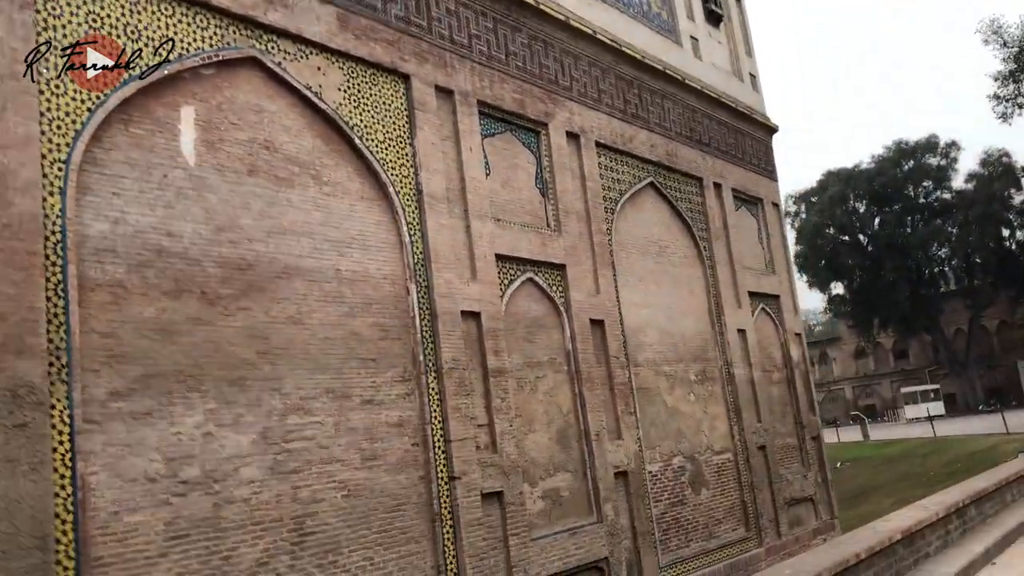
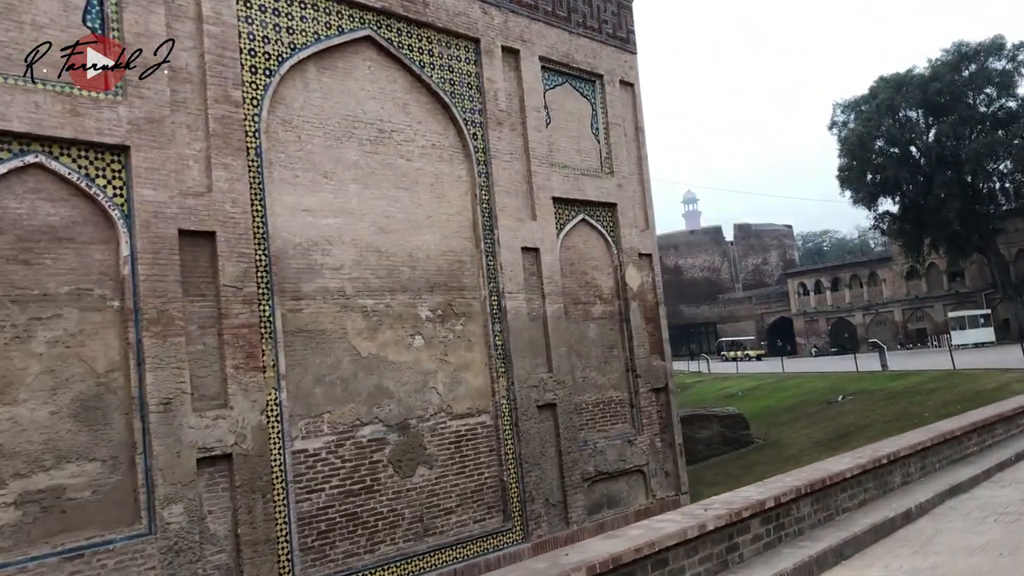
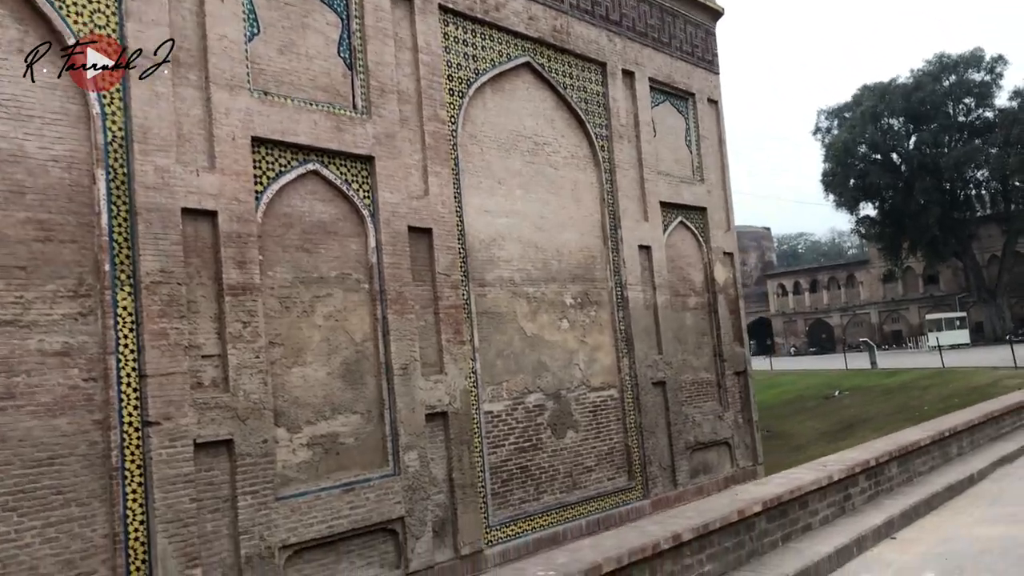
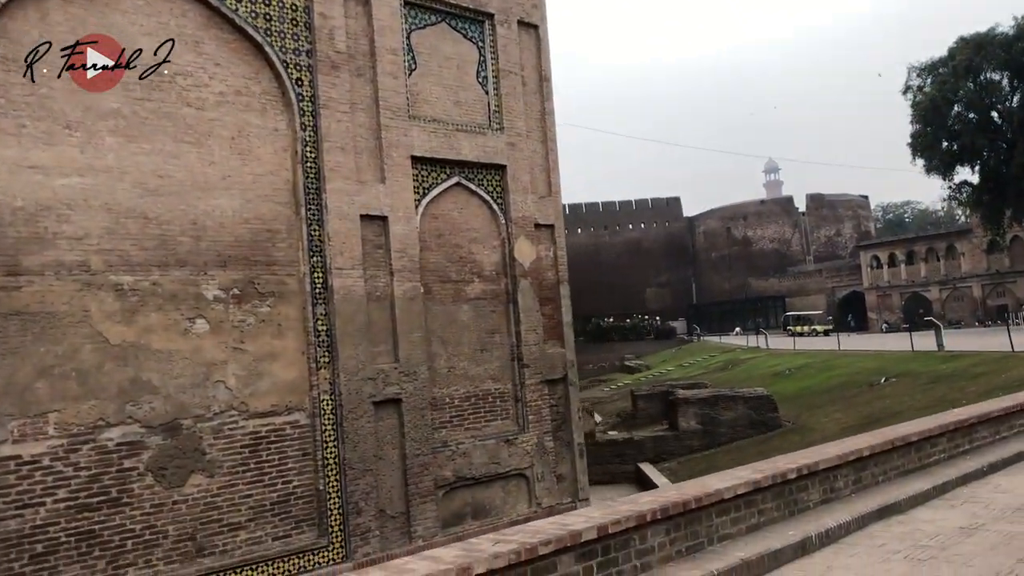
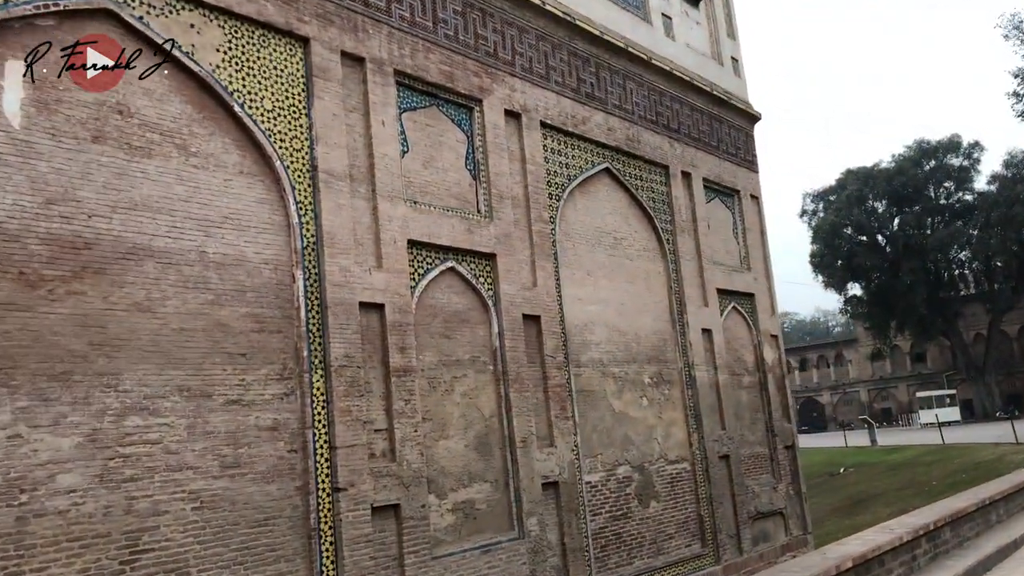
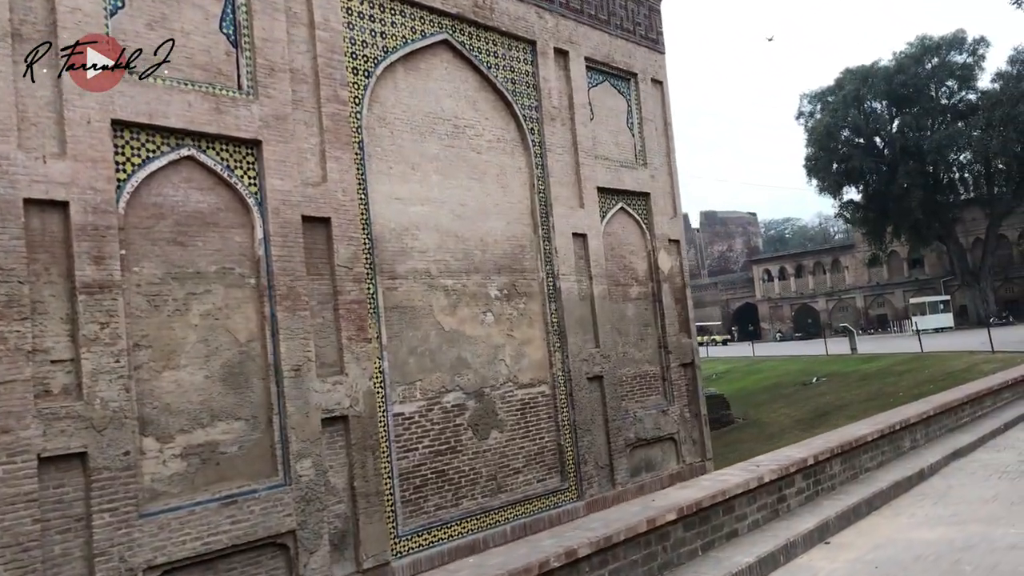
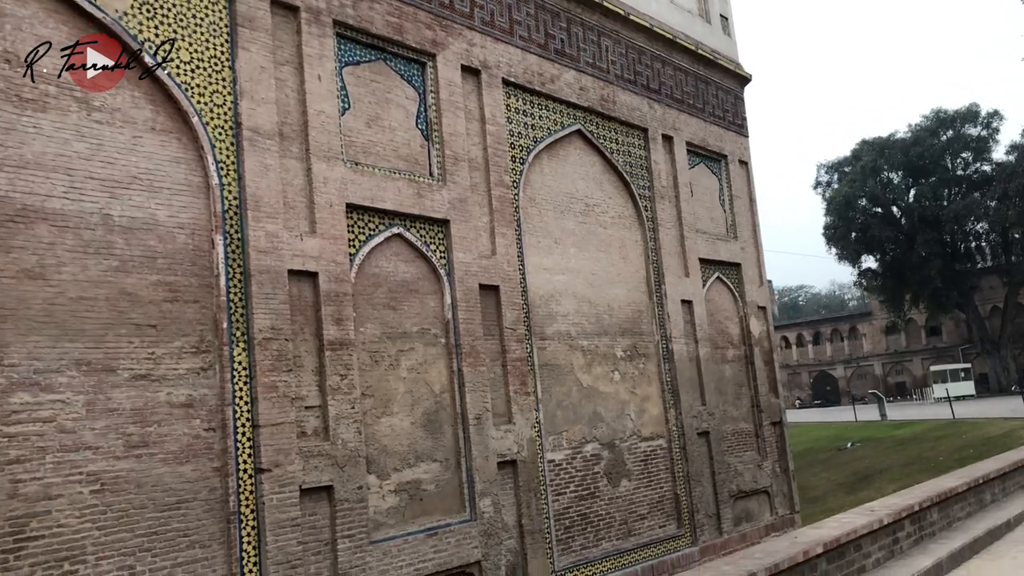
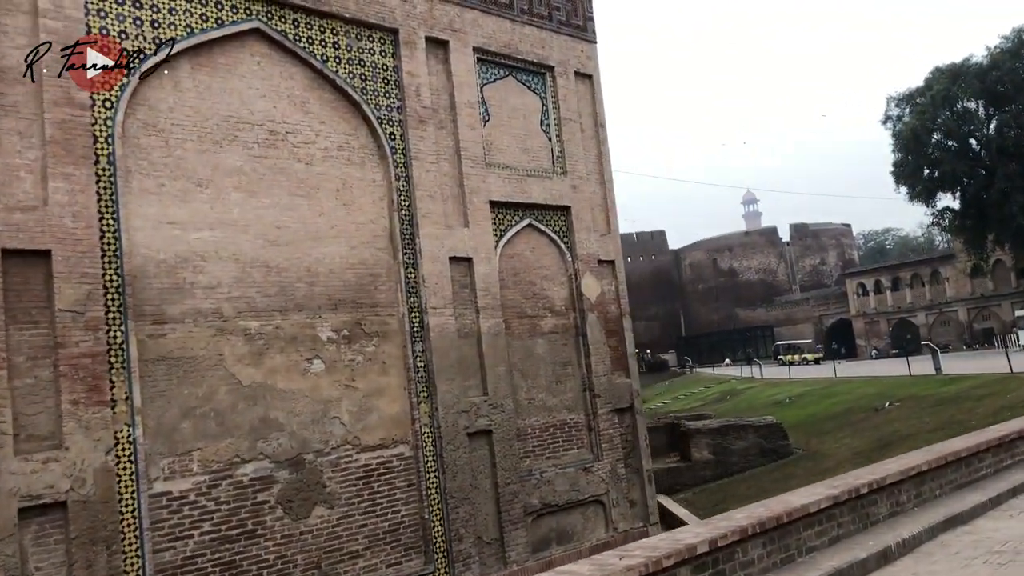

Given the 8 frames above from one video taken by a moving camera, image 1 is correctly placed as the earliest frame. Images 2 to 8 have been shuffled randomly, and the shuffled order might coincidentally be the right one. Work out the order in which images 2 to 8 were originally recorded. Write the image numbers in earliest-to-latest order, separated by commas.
5, 7, 3, 6, 2, 8, 4
